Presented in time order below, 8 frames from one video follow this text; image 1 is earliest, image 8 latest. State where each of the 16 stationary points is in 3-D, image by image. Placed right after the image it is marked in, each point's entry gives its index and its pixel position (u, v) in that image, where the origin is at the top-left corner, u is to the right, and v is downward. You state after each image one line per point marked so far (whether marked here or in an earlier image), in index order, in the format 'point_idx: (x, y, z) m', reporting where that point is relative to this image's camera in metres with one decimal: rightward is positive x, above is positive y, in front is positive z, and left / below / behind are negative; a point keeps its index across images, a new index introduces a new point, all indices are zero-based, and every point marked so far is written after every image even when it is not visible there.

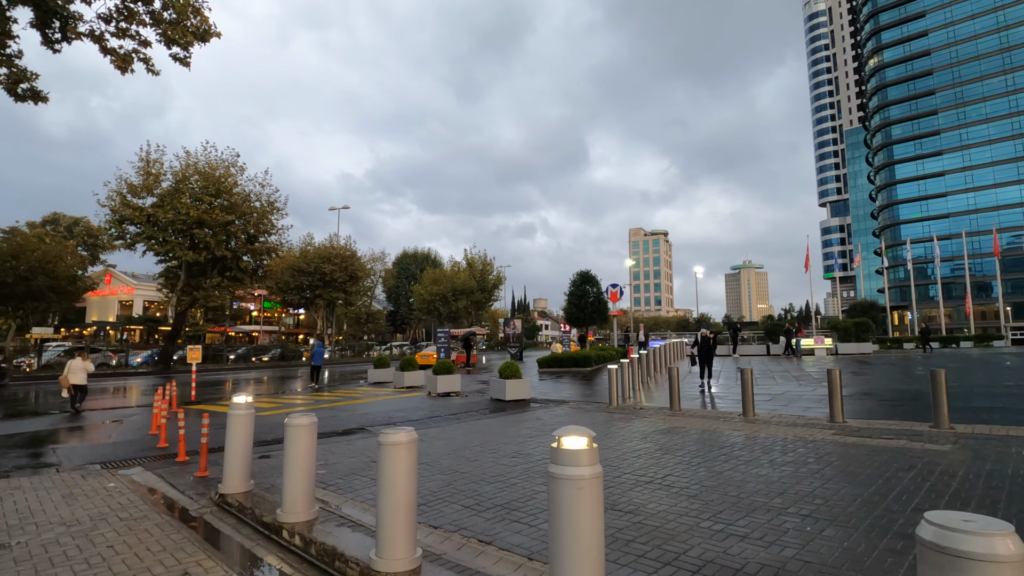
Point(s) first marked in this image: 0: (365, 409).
0: (-2.9, -2.4, +11.7) m
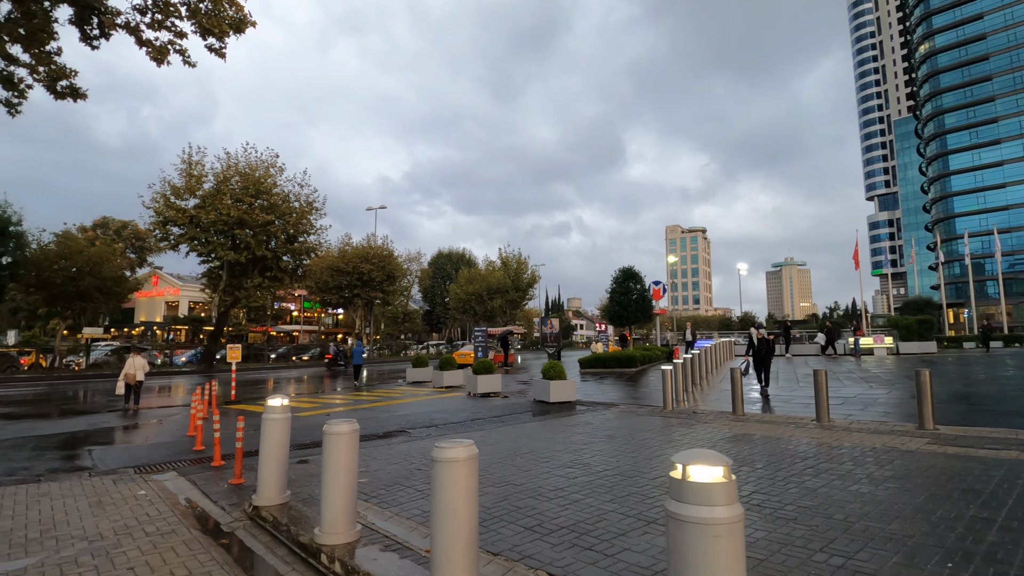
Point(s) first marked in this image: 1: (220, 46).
0: (-2.0, -2.3, +11.3) m
1: (-4.7, +3.9, +9.5) m
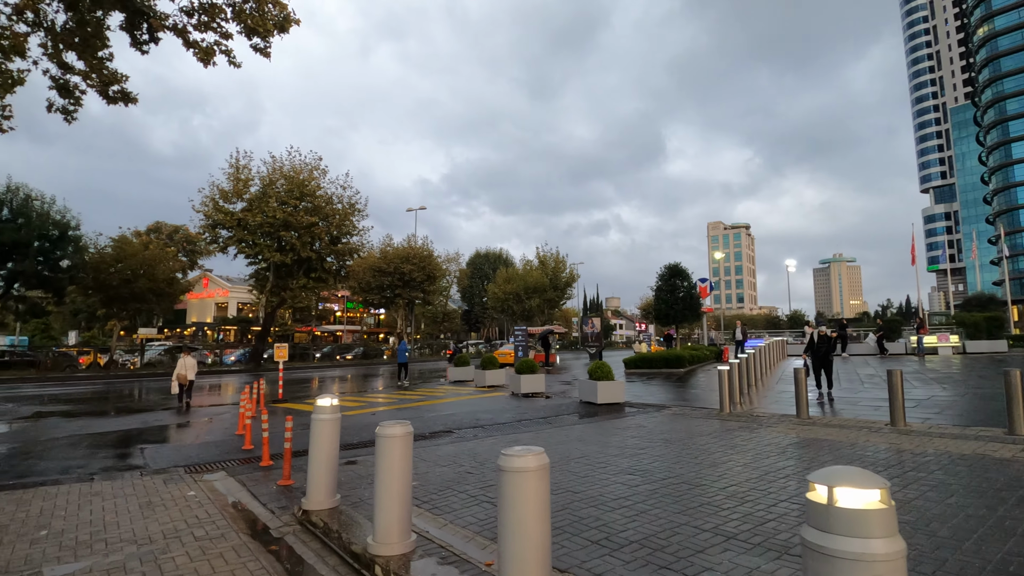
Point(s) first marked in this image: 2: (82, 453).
0: (-1.2, -2.3, +11.1) m
1: (-4.0, +3.9, +9.5) m
2: (-5.1, -1.9, +7.0) m
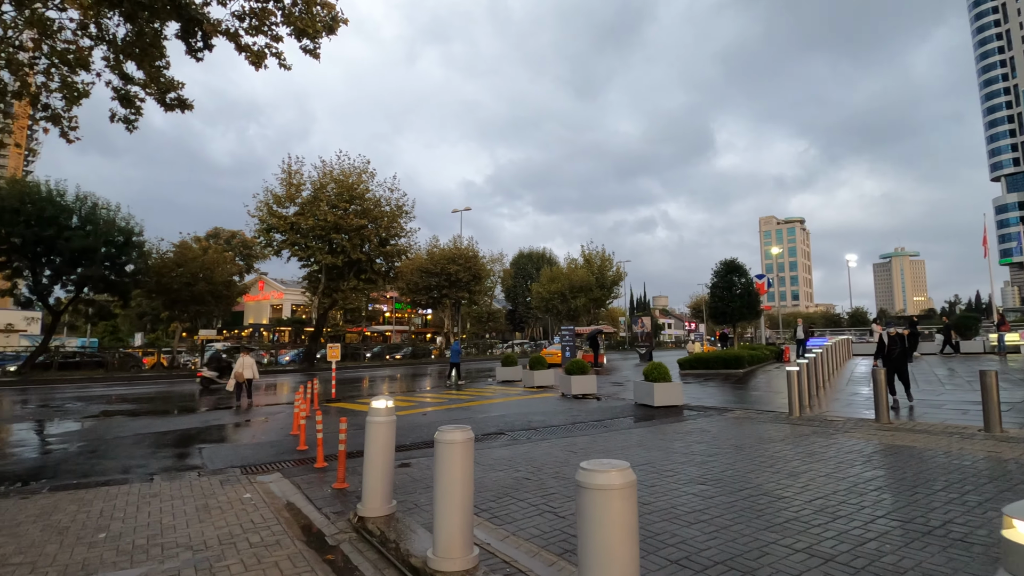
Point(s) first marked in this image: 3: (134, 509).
0: (-0.2, -2.3, +10.9) m
1: (-3.2, +3.9, +9.5) m
2: (-4.4, -2.0, +7.1) m
3: (-2.9, -1.7, +4.5) m
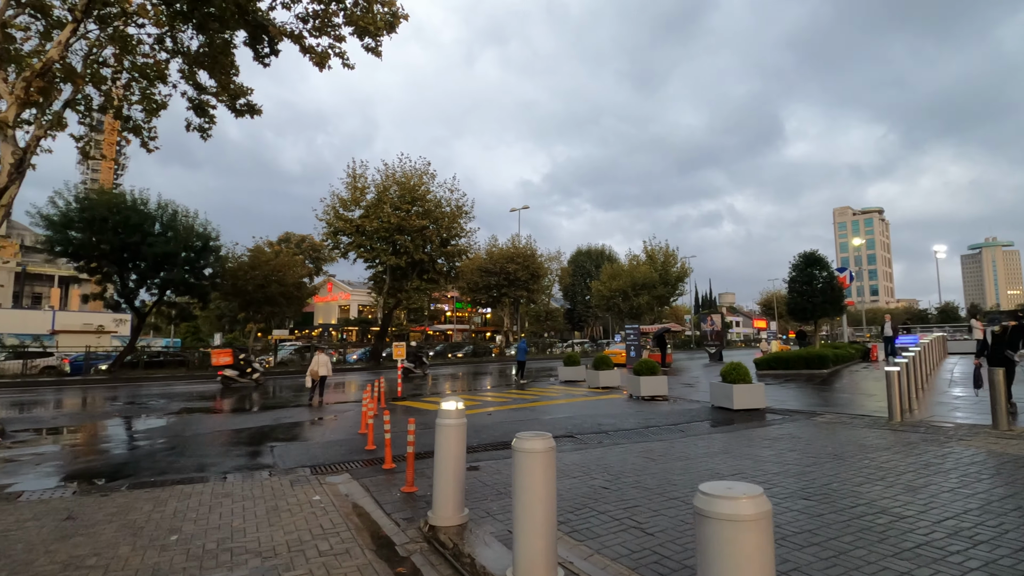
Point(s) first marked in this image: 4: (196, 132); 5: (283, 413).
0: (+1.0, -2.2, +10.5) m
1: (-2.2, +3.9, +9.5) m
2: (-3.6, -2.0, +7.2) m
3: (-2.3, -1.7, +4.5) m
4: (-7.2, +3.6, +13.4) m
5: (-4.5, -2.5, +11.6) m
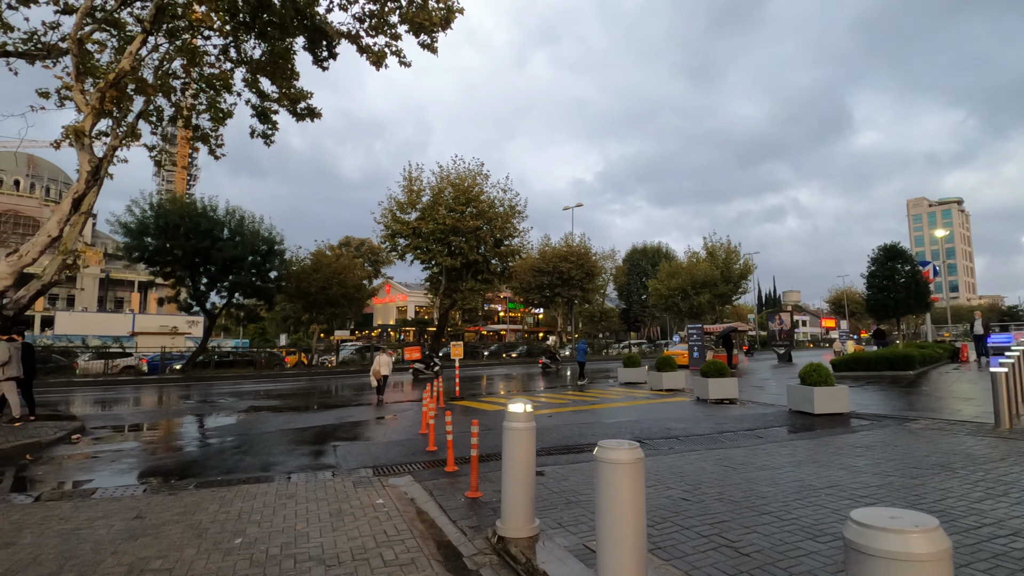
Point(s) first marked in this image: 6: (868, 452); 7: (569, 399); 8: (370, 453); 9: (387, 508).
0: (+2.1, -2.2, +10.1) m
1: (-1.3, +3.9, +9.4) m
2: (-2.8, -2.0, +7.2) m
3: (-1.8, -1.7, +4.4) m
4: (-5.9, +3.5, +13.8) m
5: (-3.3, -2.5, +11.7) m
6: (+3.9, -1.8, +6.4) m
7: (+1.4, -2.7, +14.4) m
8: (-1.6, -1.9, +6.7) m
9: (-1.0, -1.7, +4.5) m
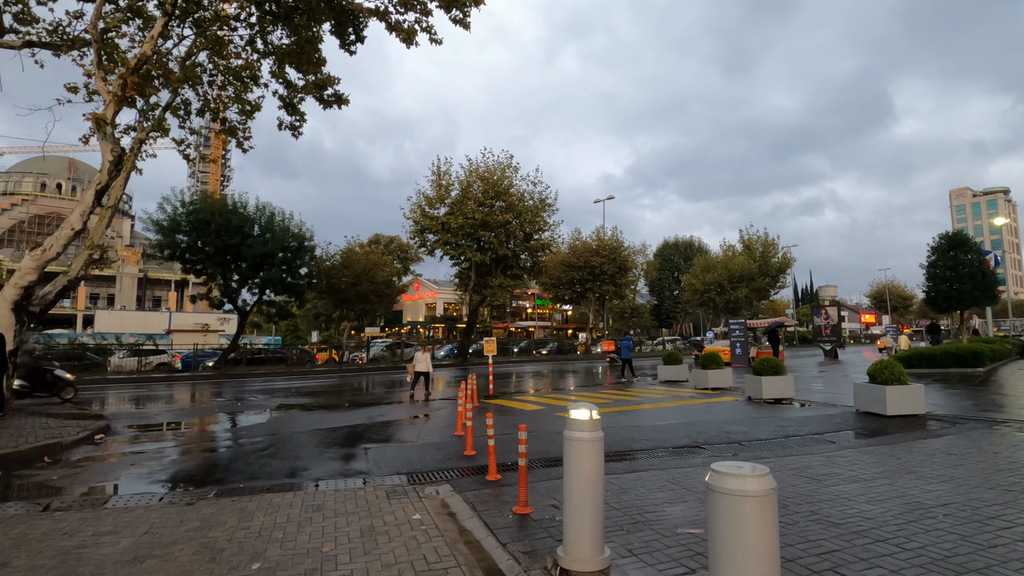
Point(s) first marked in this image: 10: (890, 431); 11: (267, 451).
0: (+2.7, -2.0, +9.4) m
1: (-0.7, +4.1, +8.8) m
2: (-2.3, -1.9, +6.7) m
3: (-1.4, -1.6, +3.9) m
4: (-5.1, +3.6, +13.4) m
5: (-2.6, -2.4, +11.3) m
6: (+4.3, -1.6, +5.6) m
7: (+2.2, -2.6, +13.7) m
8: (-1.1, -1.8, +6.2) m
9: (-0.6, -1.6, +4.0) m
10: (+5.0, -1.8, +7.8) m
11: (-2.9, -1.9, +7.0) m
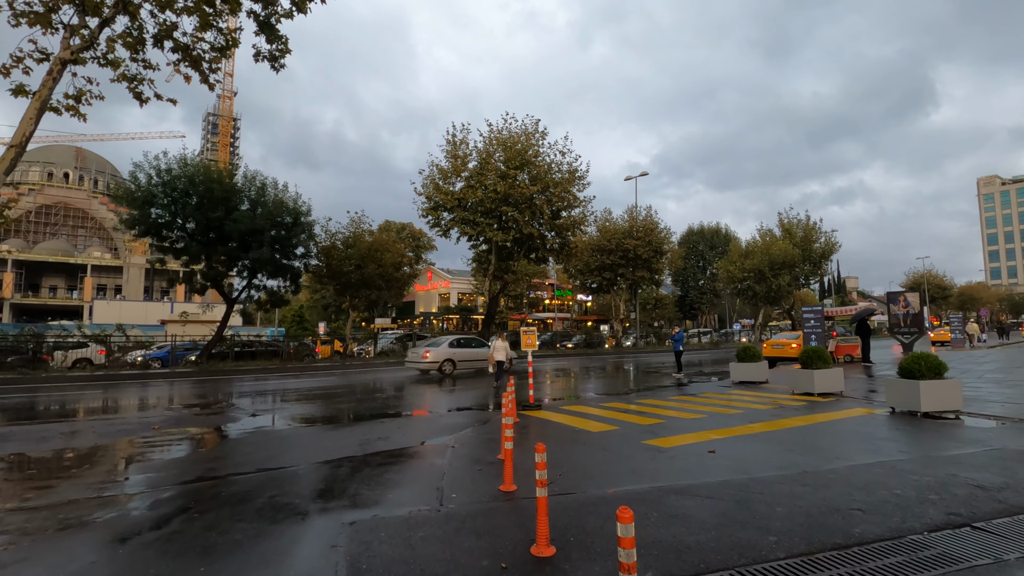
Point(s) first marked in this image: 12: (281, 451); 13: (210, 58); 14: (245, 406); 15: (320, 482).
0: (+3.4, -1.6, +6.3) m
1: (-0.1, +4.4, +5.7) m
2: (-1.7, -1.5, +3.7) m
3: (-0.9, -1.3, +0.9) m
4: (-4.4, +4.1, +10.4) m
5: (-1.9, -2.0, +8.3) m
6: (+4.9, -1.3, +2.5) m
7: (+3.0, -2.1, +10.6) m
8: (-0.5, -1.4, +3.1) m
9: (0.0, -1.3, +0.9) m
10: (+5.7, -1.4, +4.6) m
11: (-2.3, -1.6, +4.0) m
12: (-2.8, -1.9, +7.0) m
13: (-5.9, +4.5, +11.5) m
14: (-5.8, -2.5, +12.9) m
15: (-1.6, -1.6, +4.9) m
